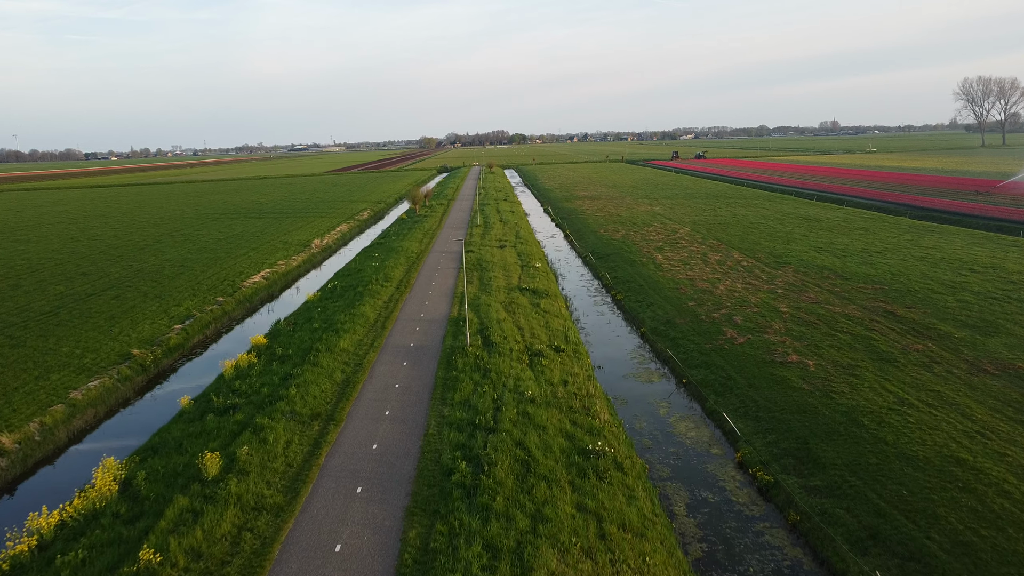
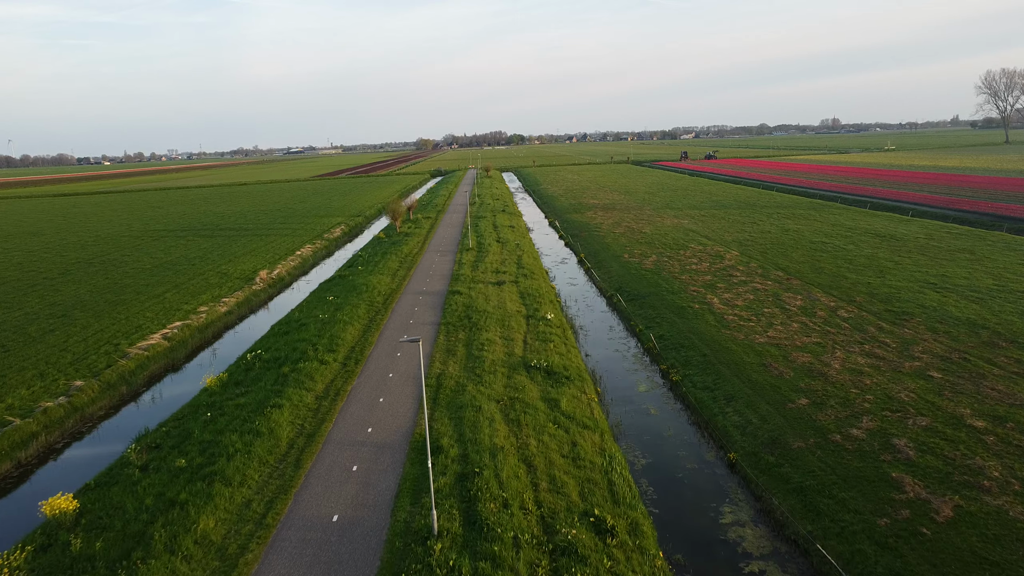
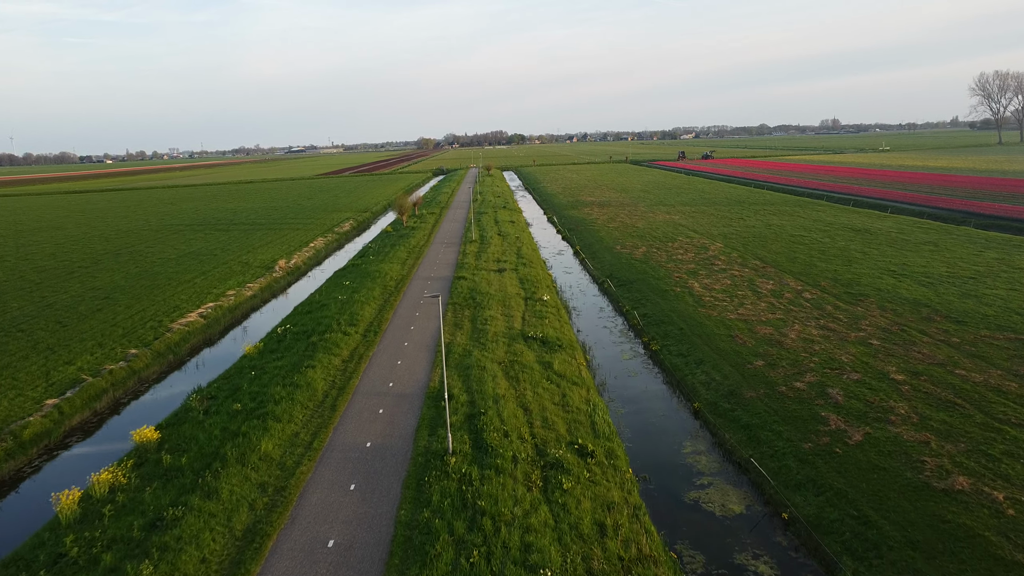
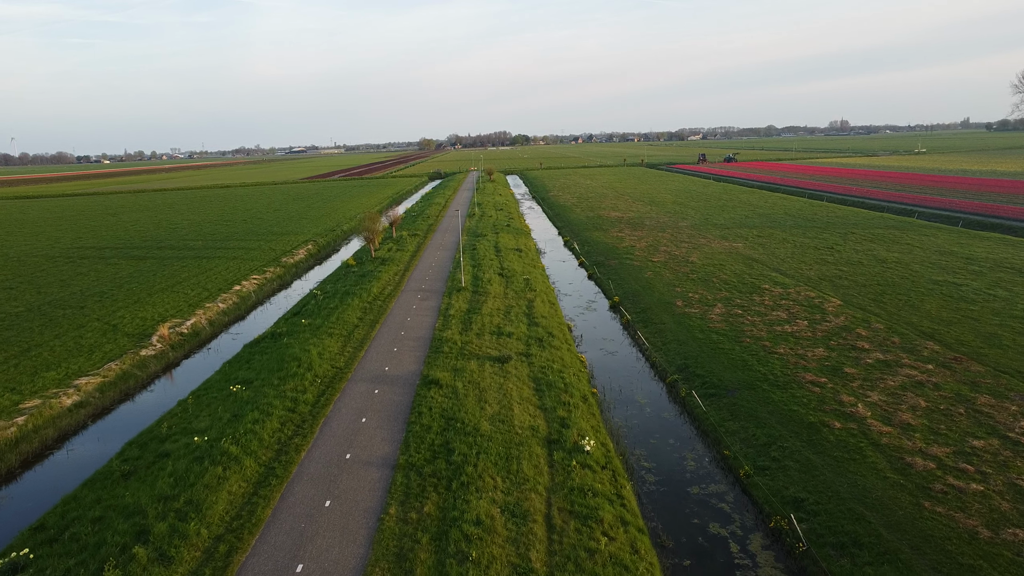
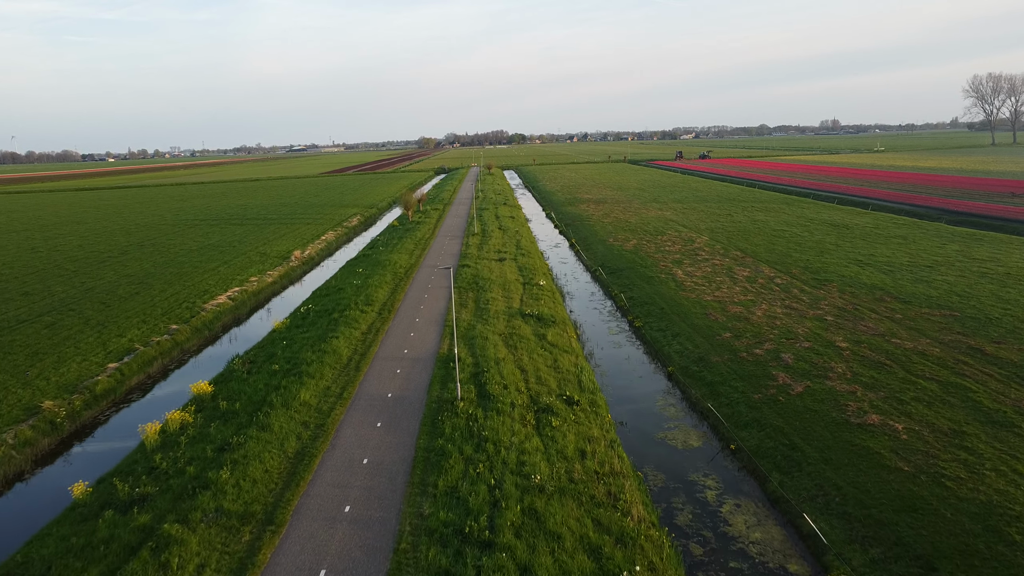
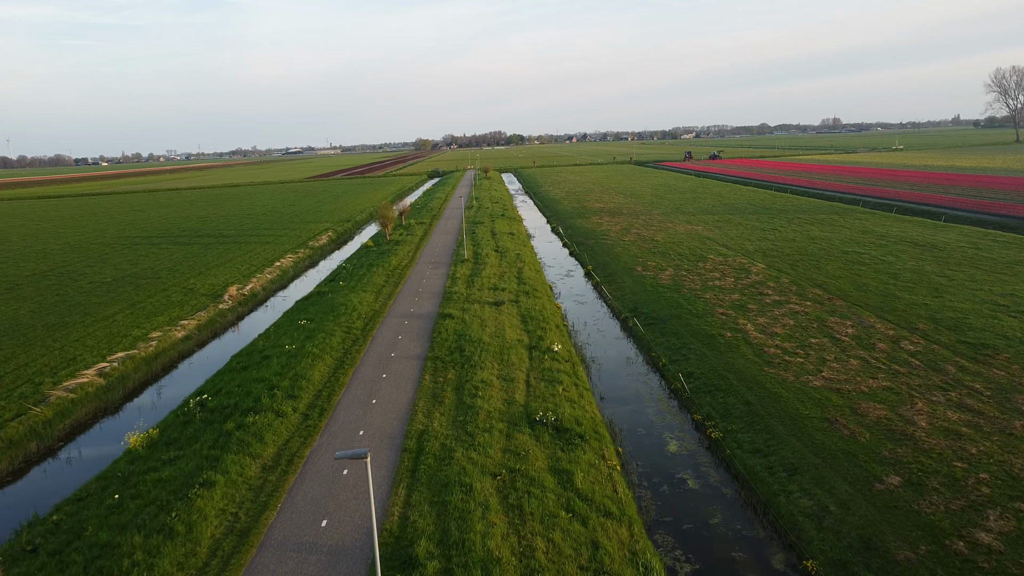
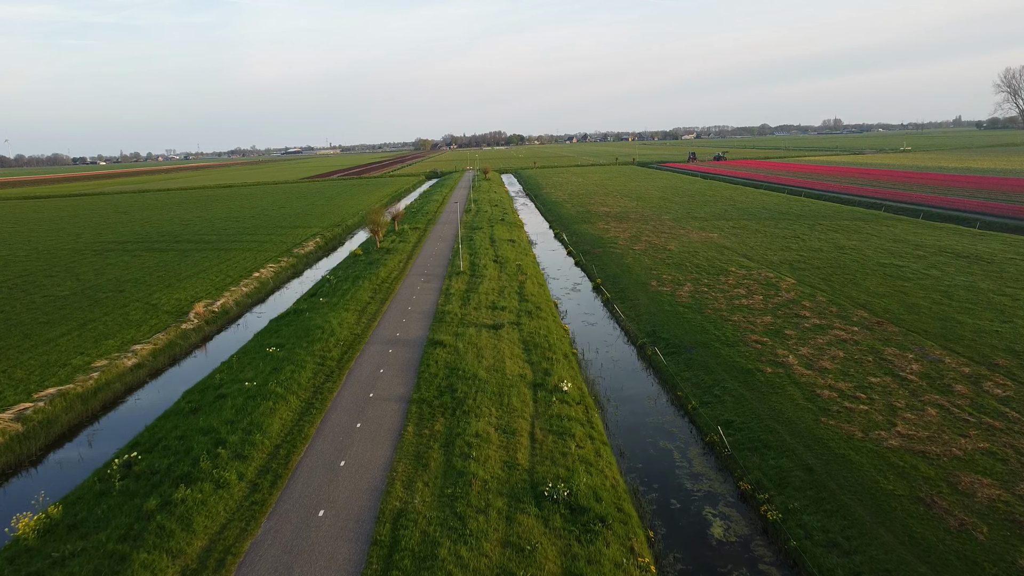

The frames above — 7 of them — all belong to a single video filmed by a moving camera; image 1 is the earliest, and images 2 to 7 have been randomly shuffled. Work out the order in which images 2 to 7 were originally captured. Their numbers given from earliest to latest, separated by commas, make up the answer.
5, 3, 2, 6, 7, 4
